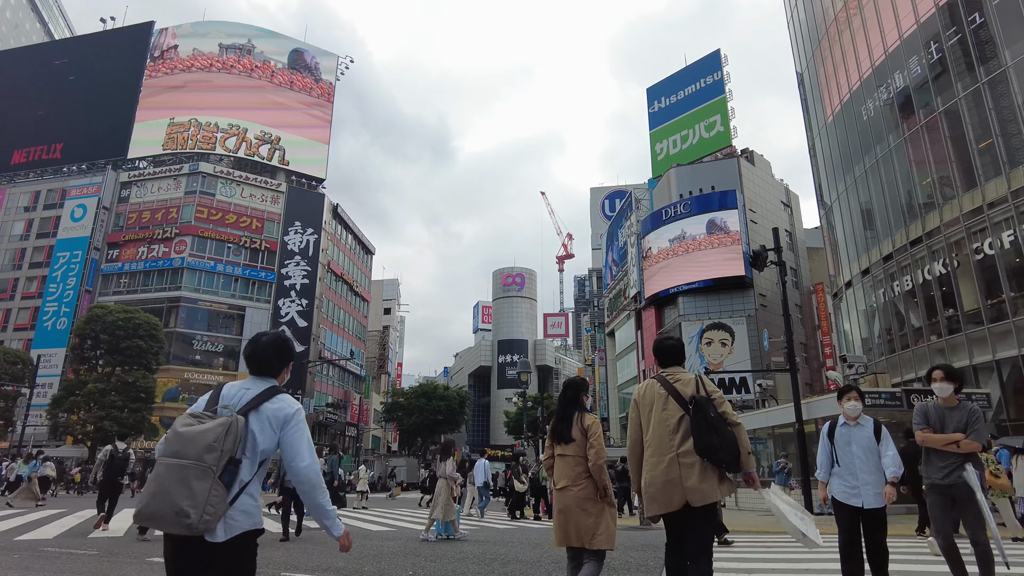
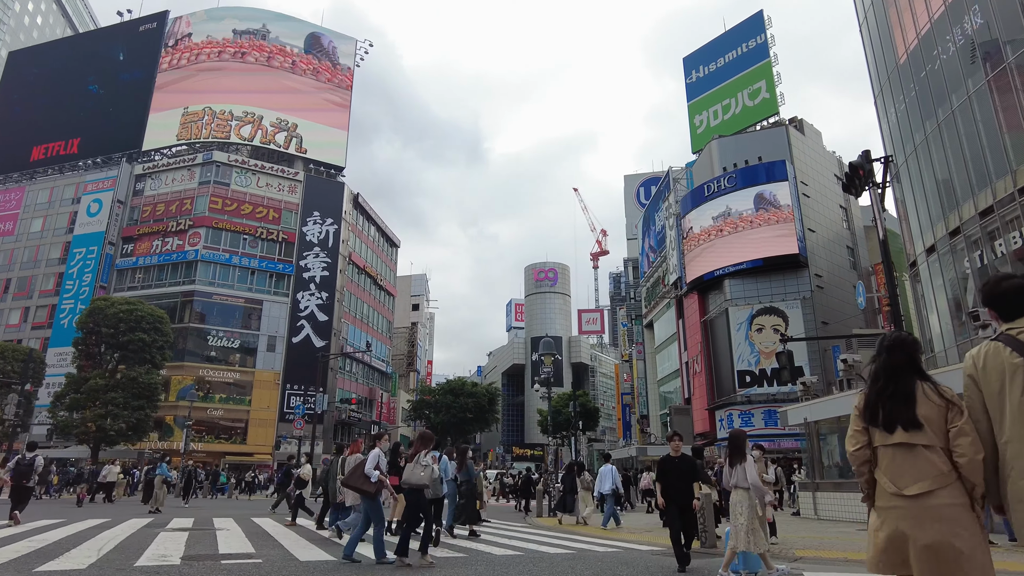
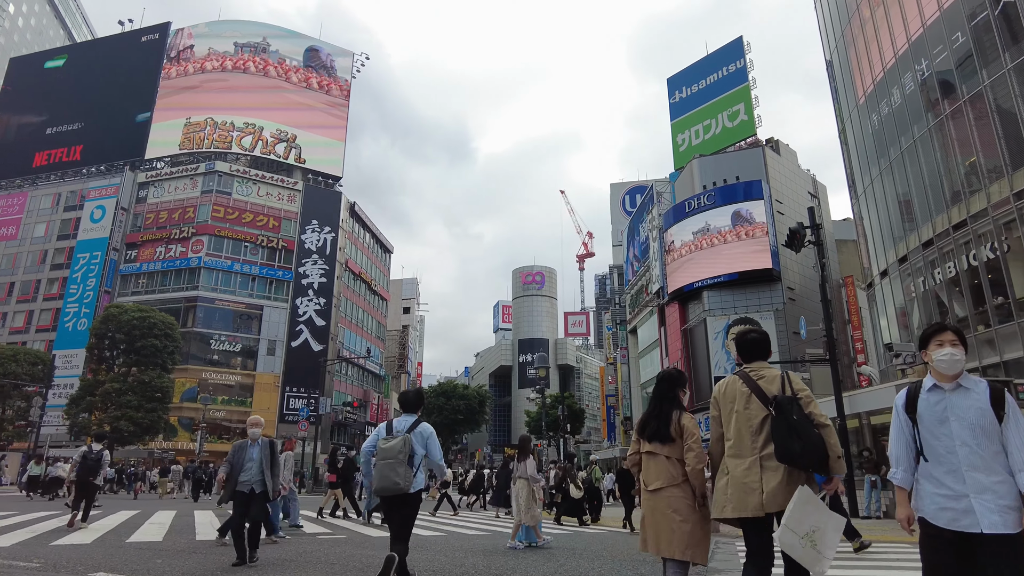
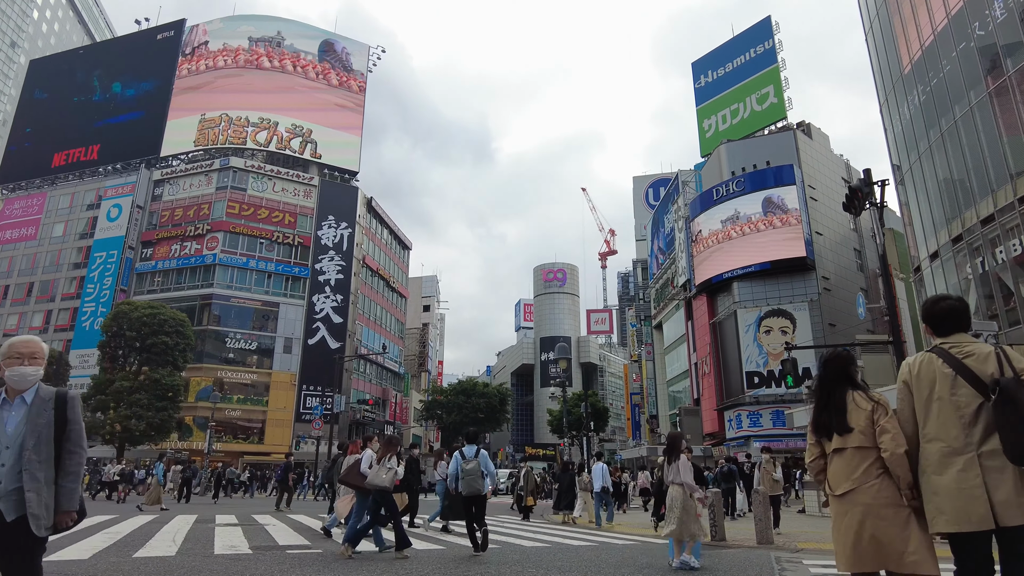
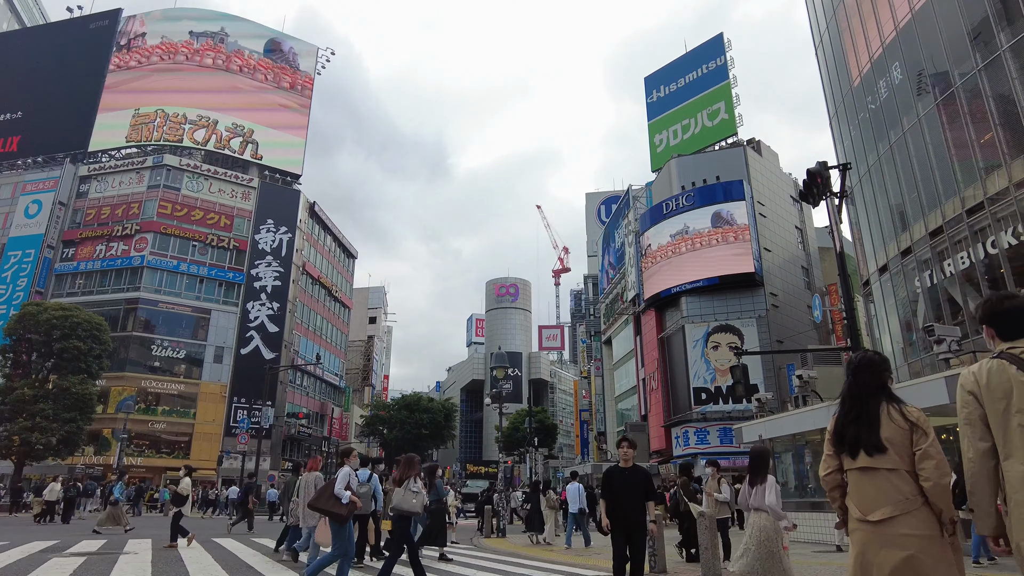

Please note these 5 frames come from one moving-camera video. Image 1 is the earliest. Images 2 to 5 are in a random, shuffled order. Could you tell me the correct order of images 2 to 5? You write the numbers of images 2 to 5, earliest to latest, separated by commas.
3, 4, 2, 5
